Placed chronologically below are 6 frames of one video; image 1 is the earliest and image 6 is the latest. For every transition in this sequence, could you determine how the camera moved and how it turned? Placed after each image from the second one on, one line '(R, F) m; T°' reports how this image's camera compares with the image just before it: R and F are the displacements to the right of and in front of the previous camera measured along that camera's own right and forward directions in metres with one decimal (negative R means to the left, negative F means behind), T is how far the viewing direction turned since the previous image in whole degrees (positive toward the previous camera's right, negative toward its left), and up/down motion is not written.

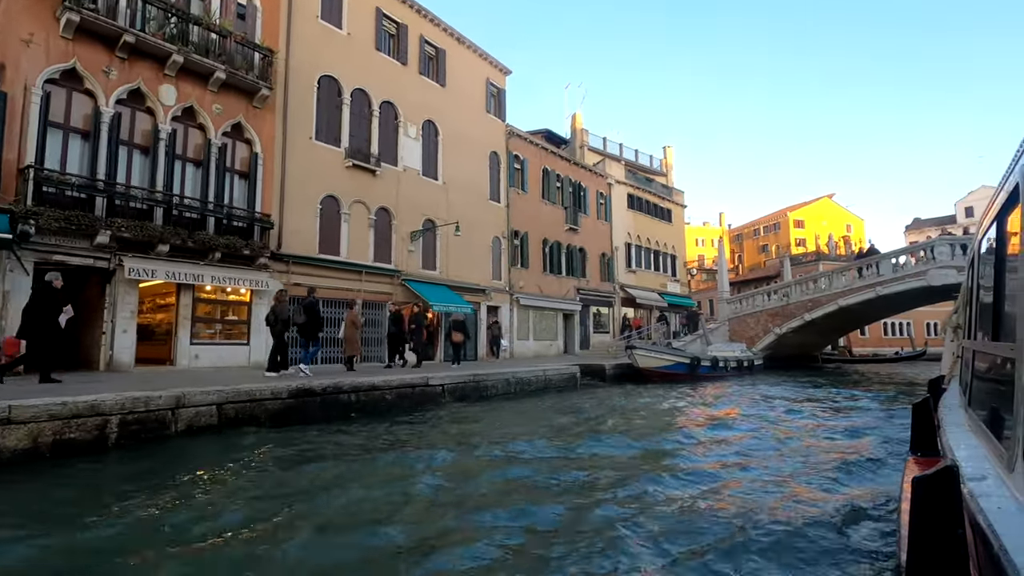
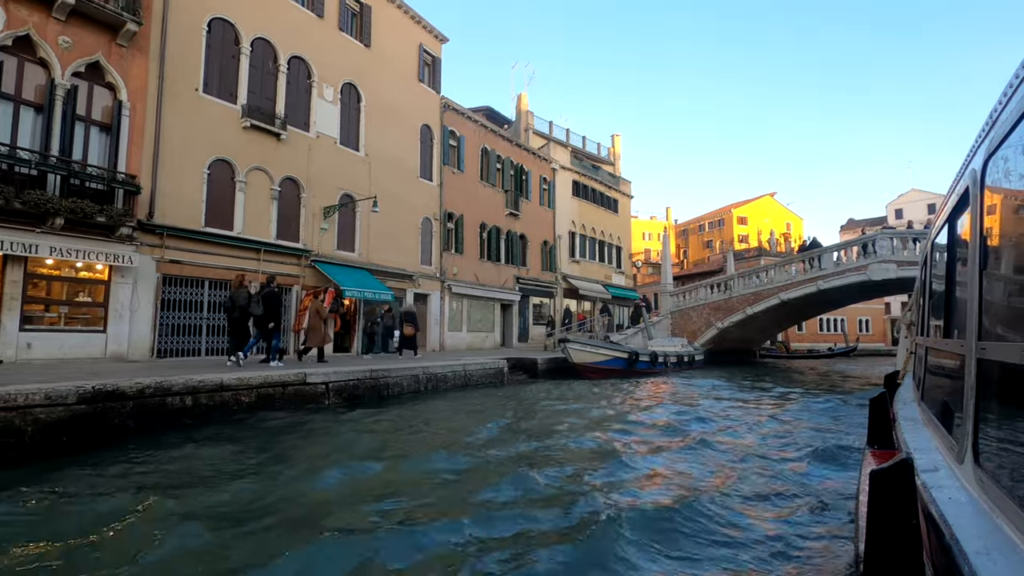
(+0.8, +1.7) m; +5°
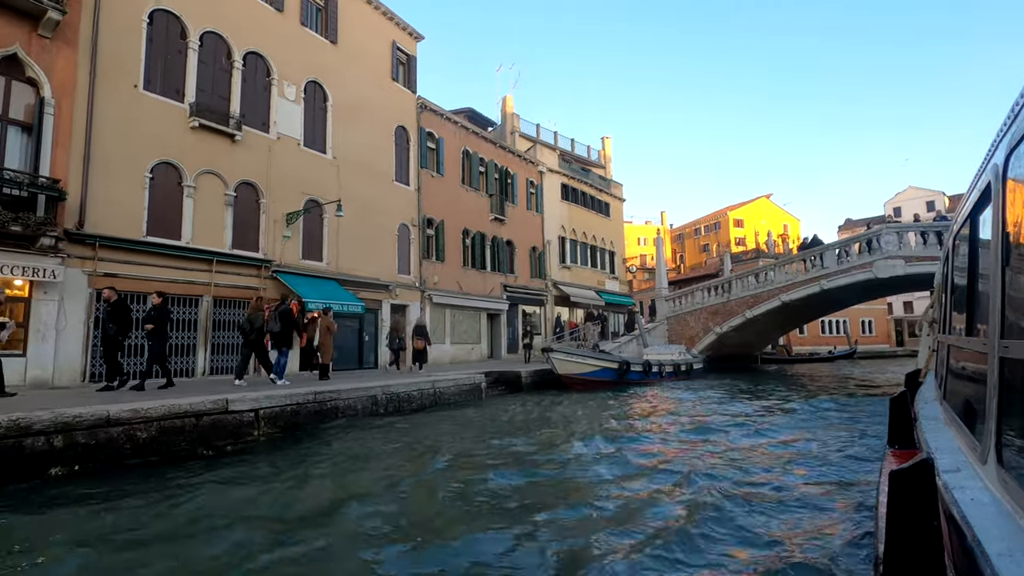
(+0.6, +1.3) m; 0°
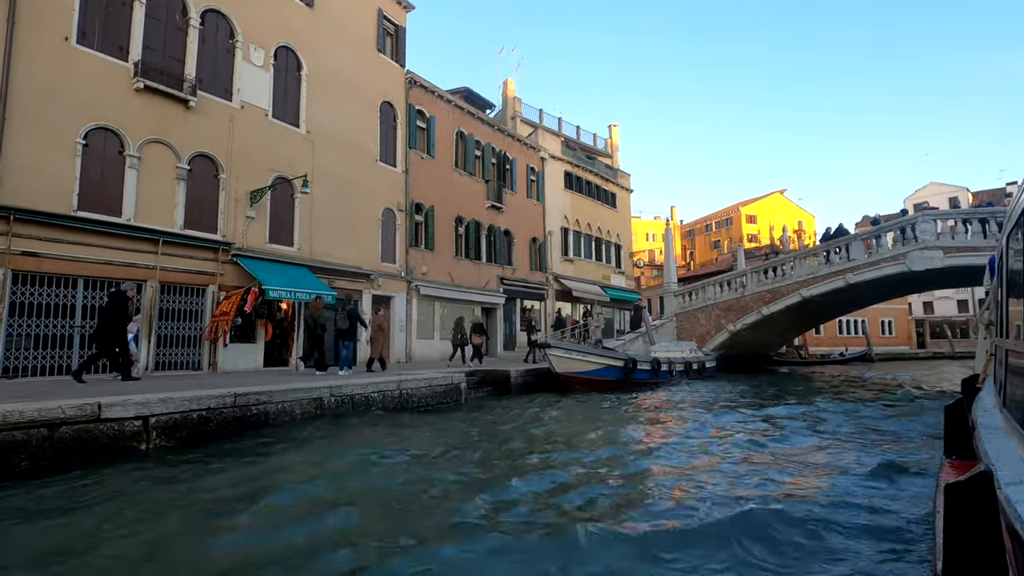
(+0.5, +1.7) m; -1°
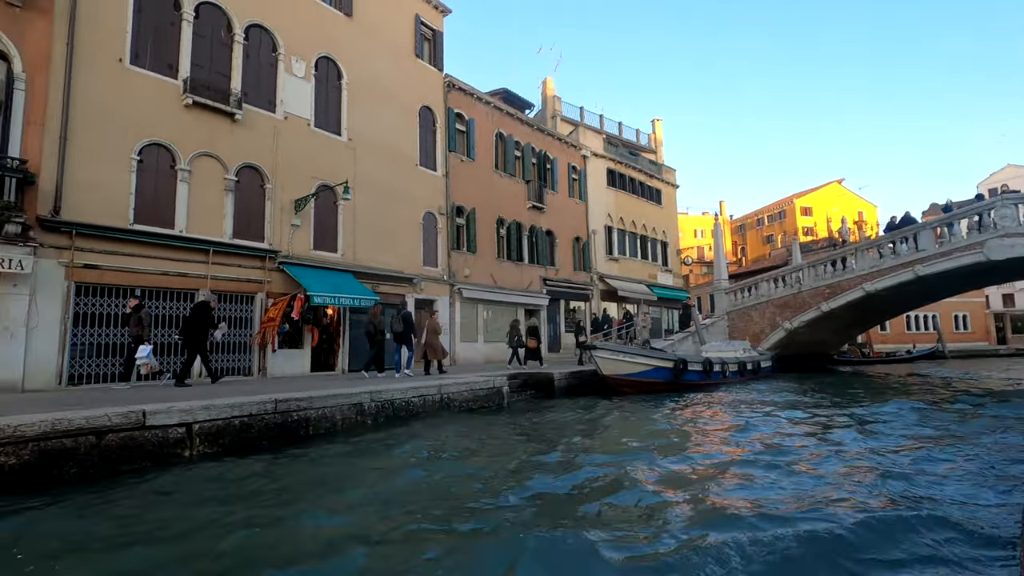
(+0.1, +0.2) m; -5°
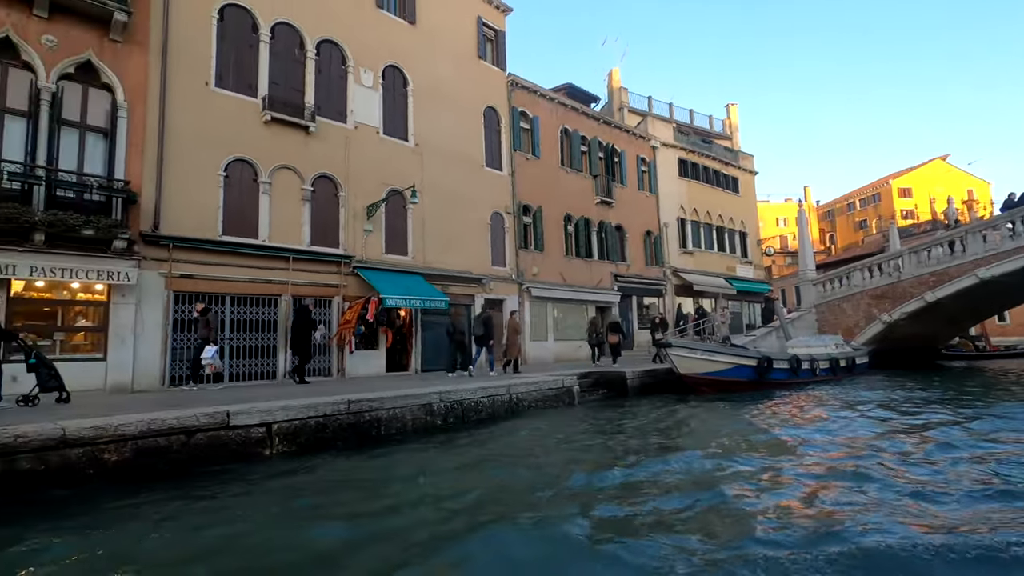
(+0.1, +0.2) m; -8°
